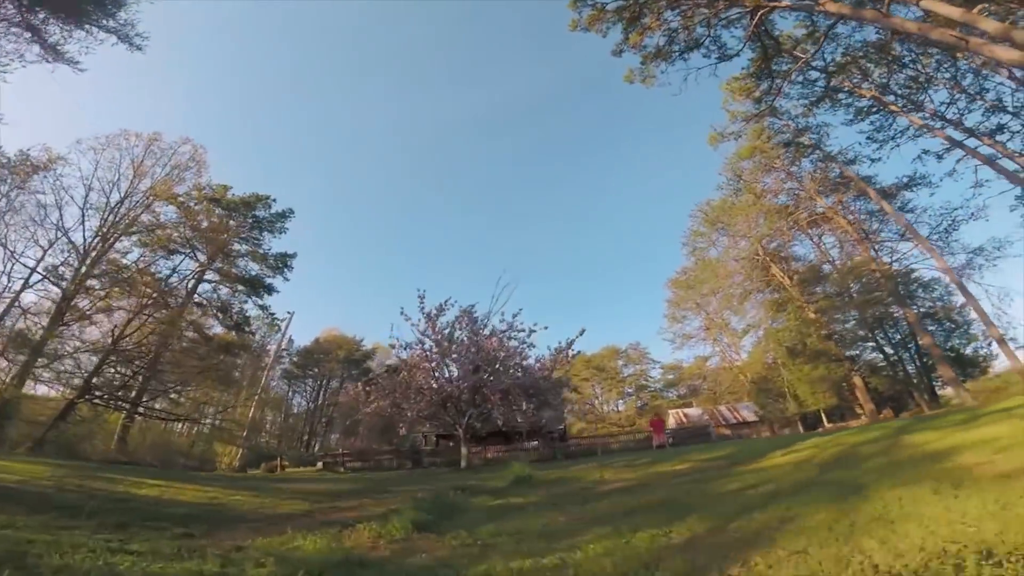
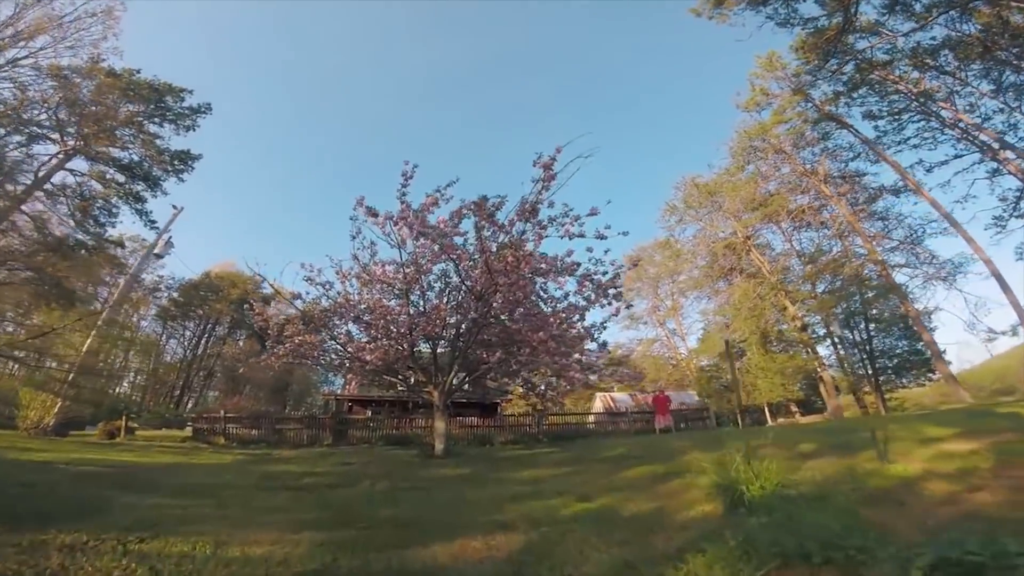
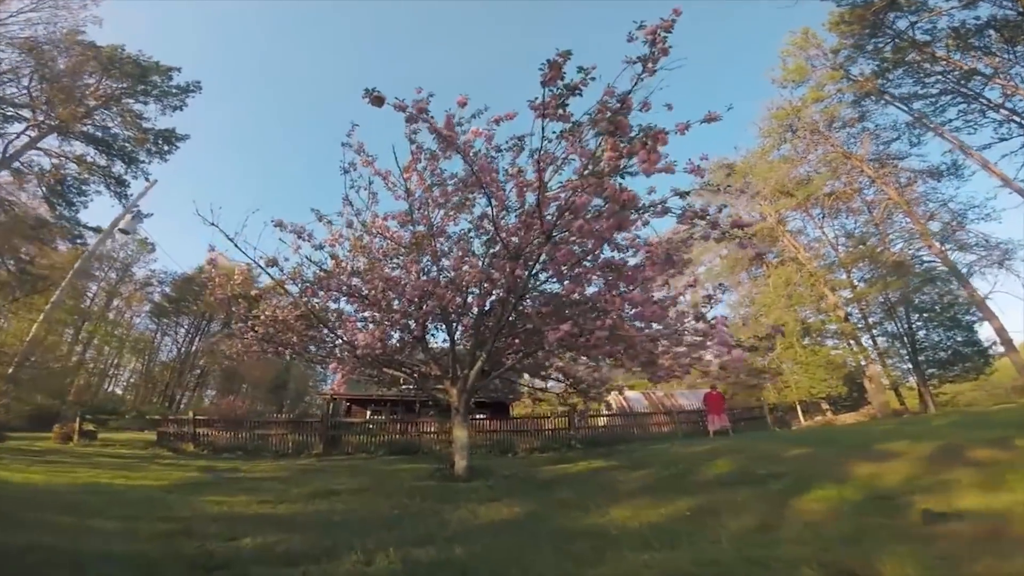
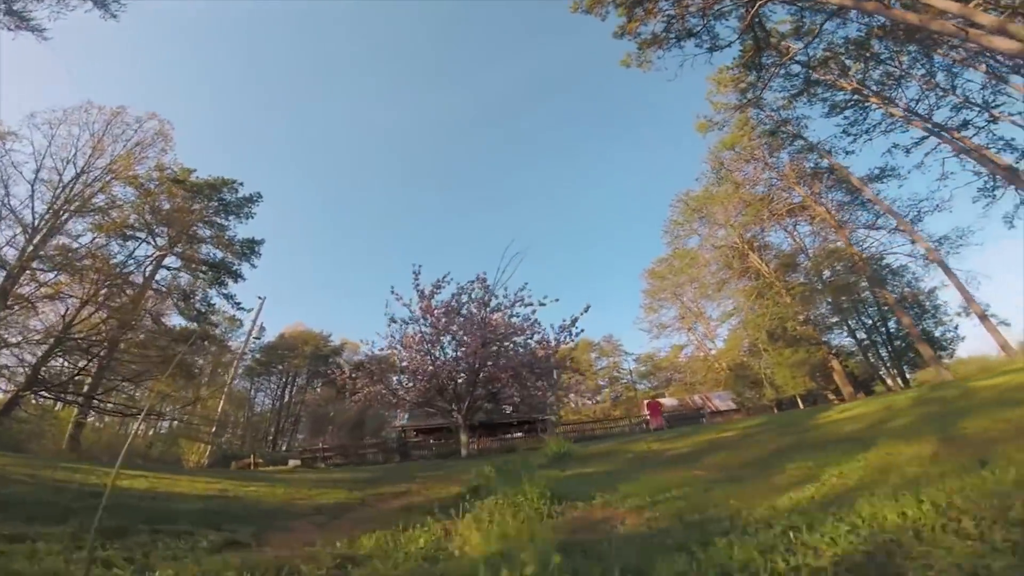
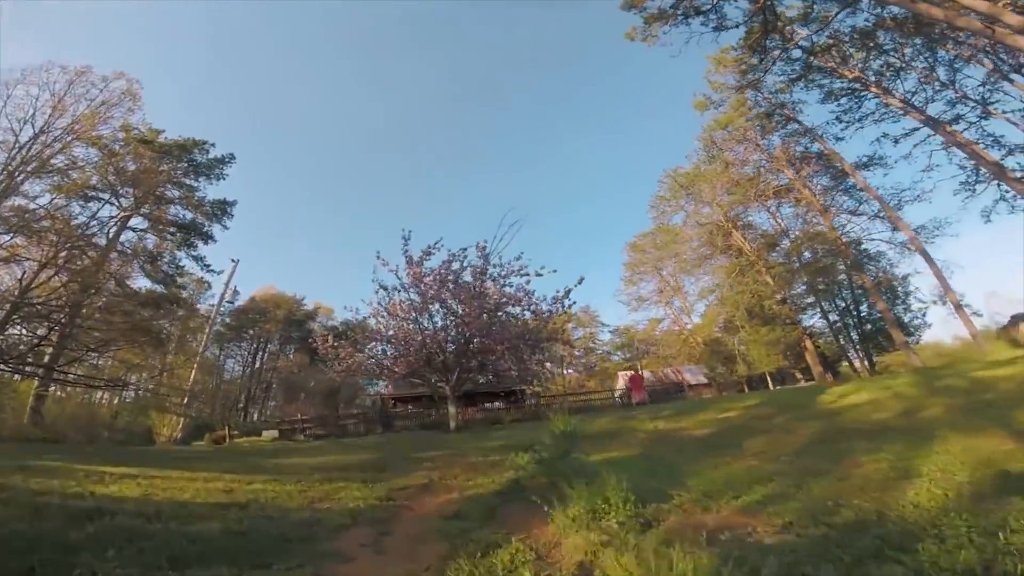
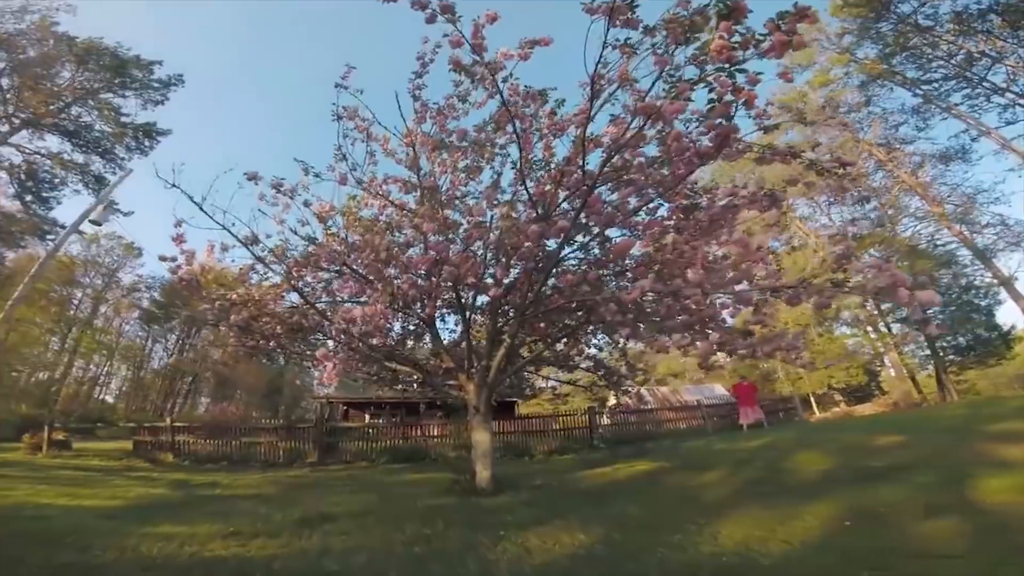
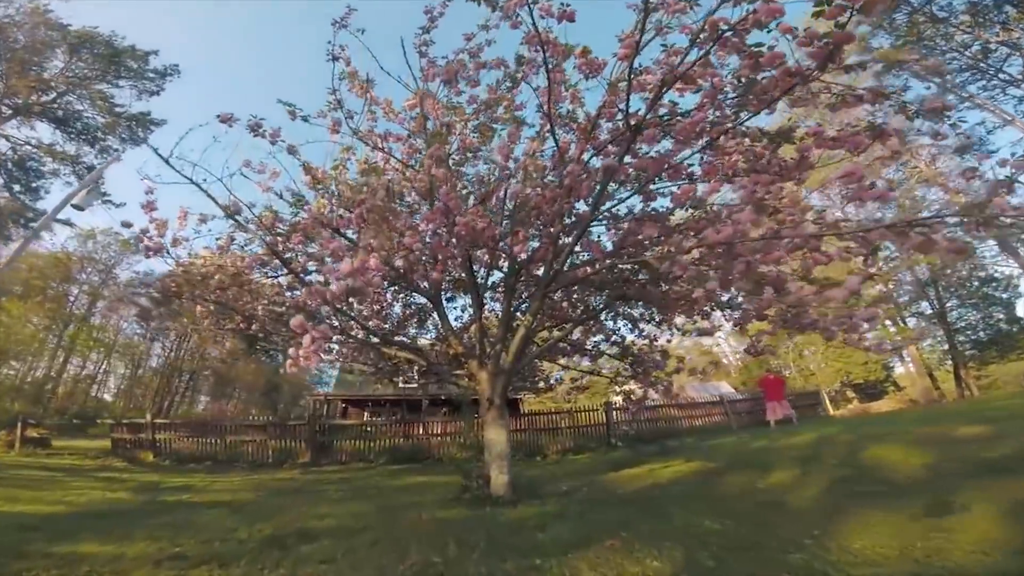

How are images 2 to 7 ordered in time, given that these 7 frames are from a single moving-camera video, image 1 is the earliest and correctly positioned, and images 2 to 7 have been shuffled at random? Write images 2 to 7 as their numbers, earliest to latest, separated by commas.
4, 5, 2, 3, 6, 7
